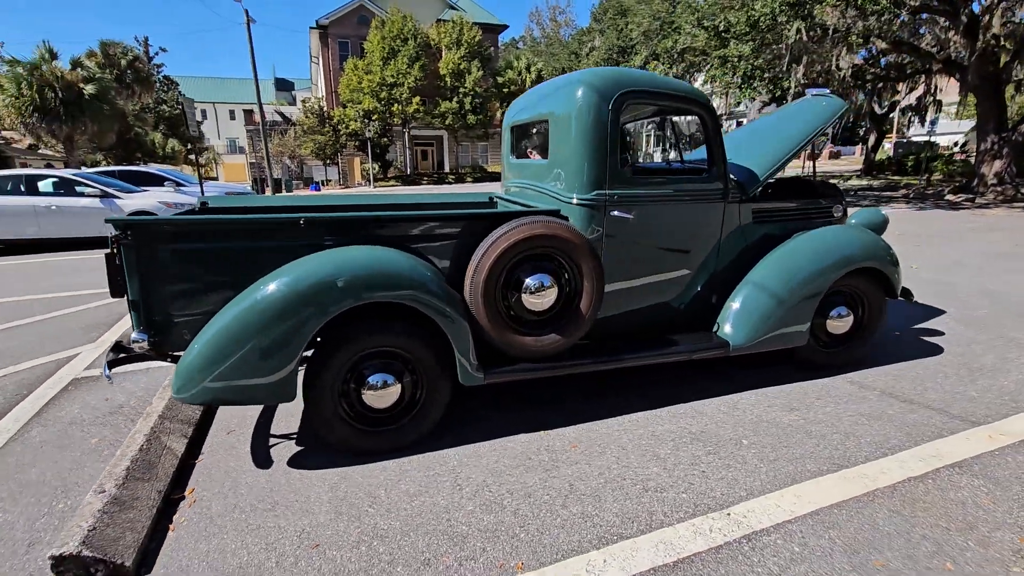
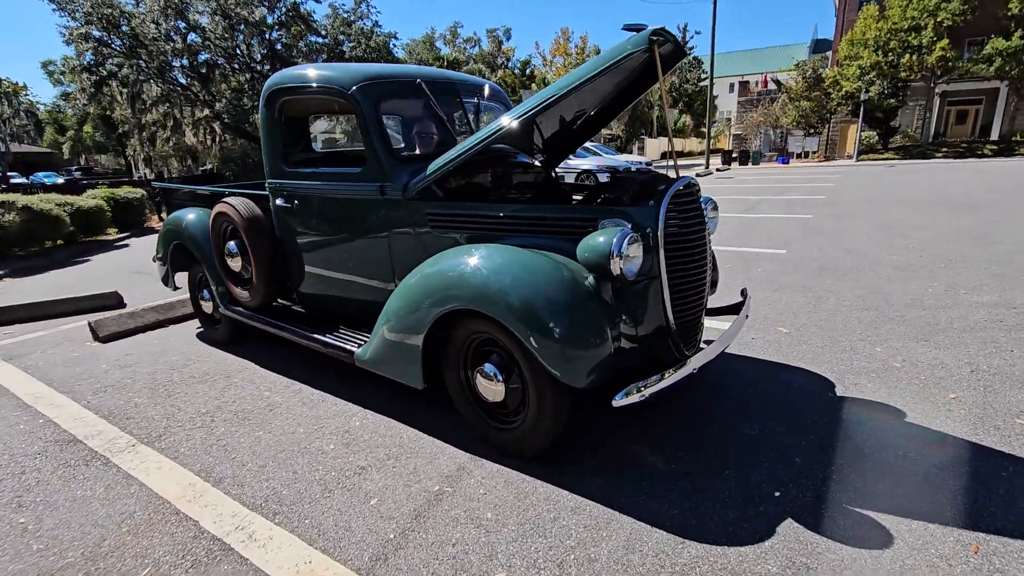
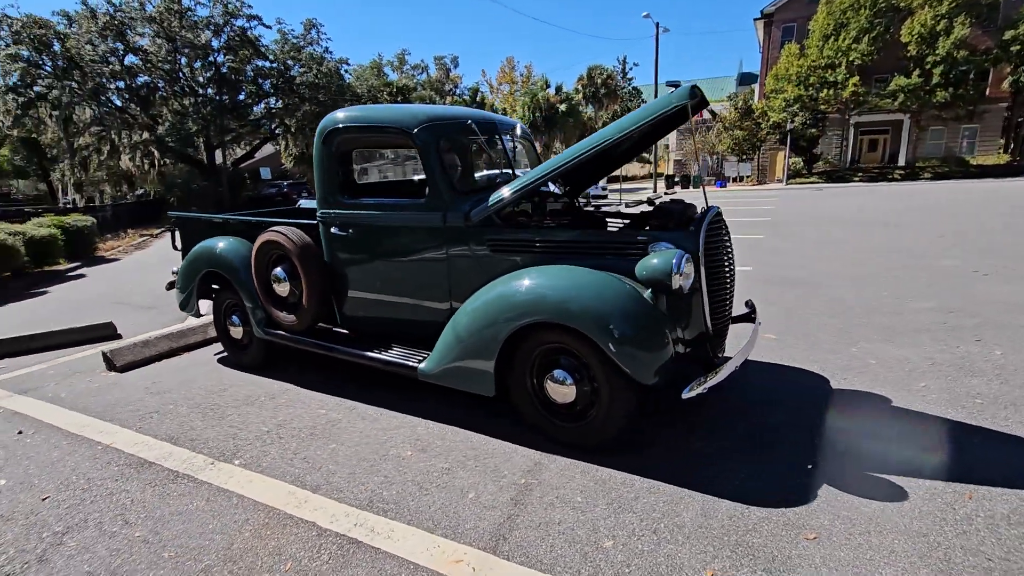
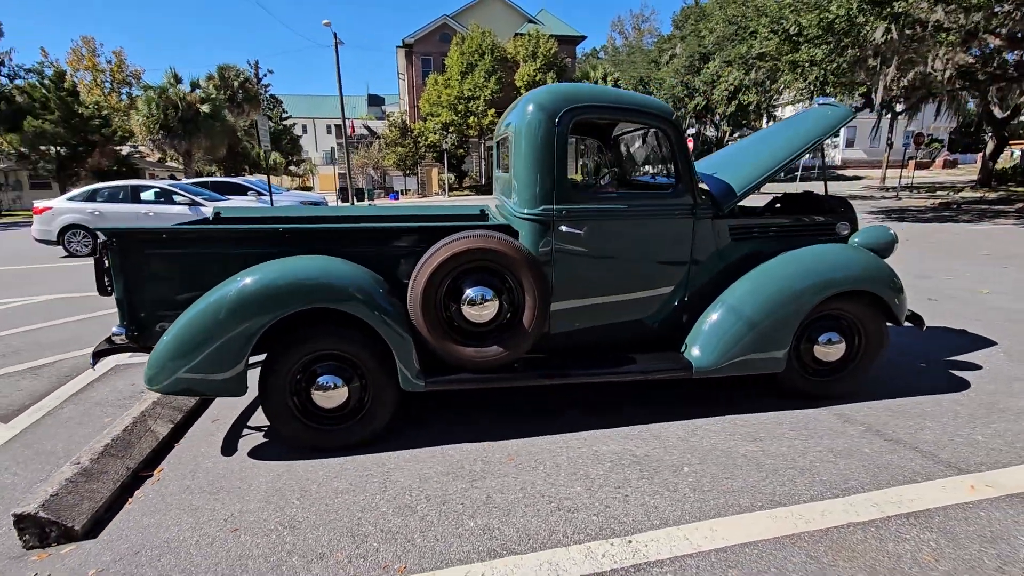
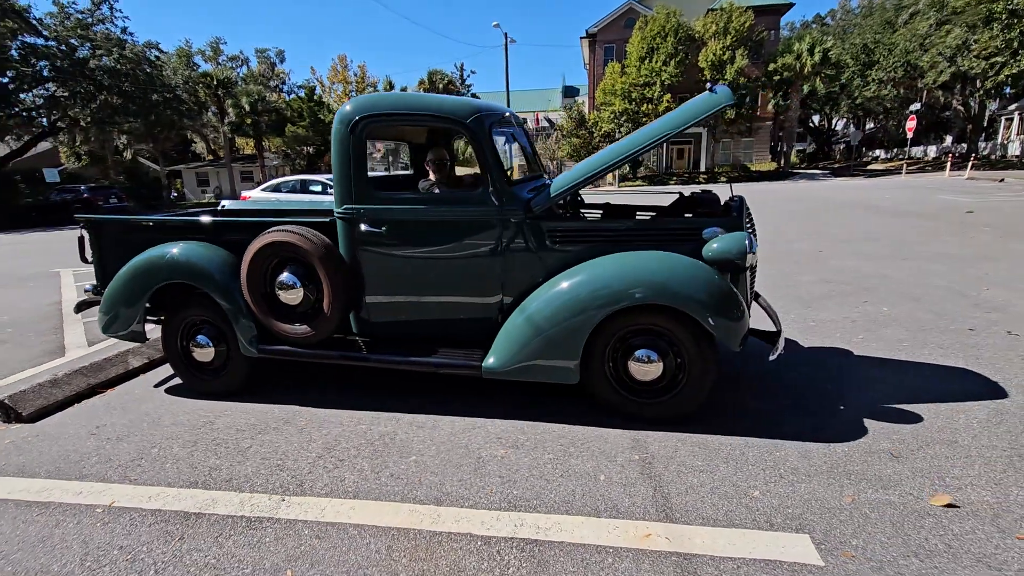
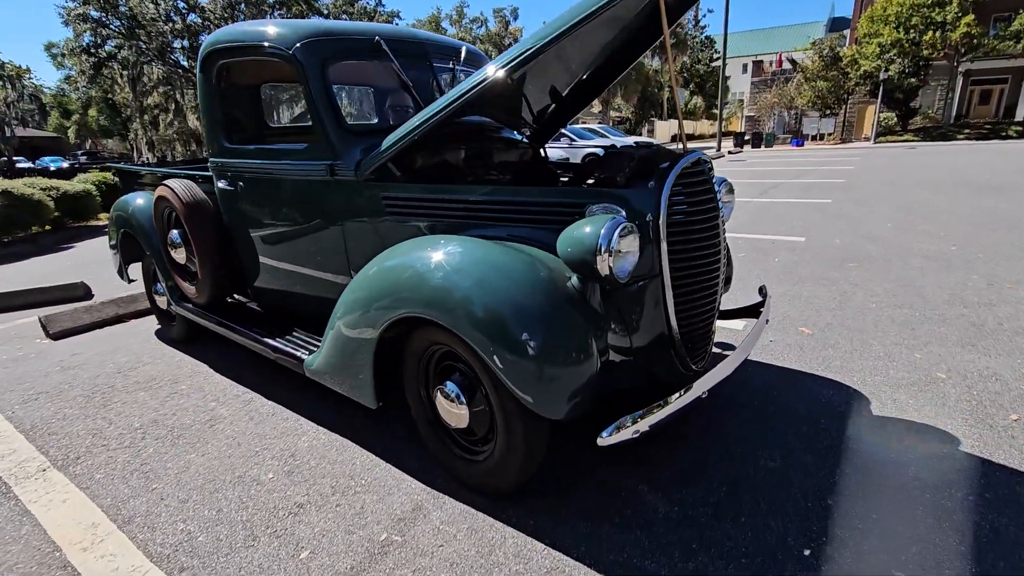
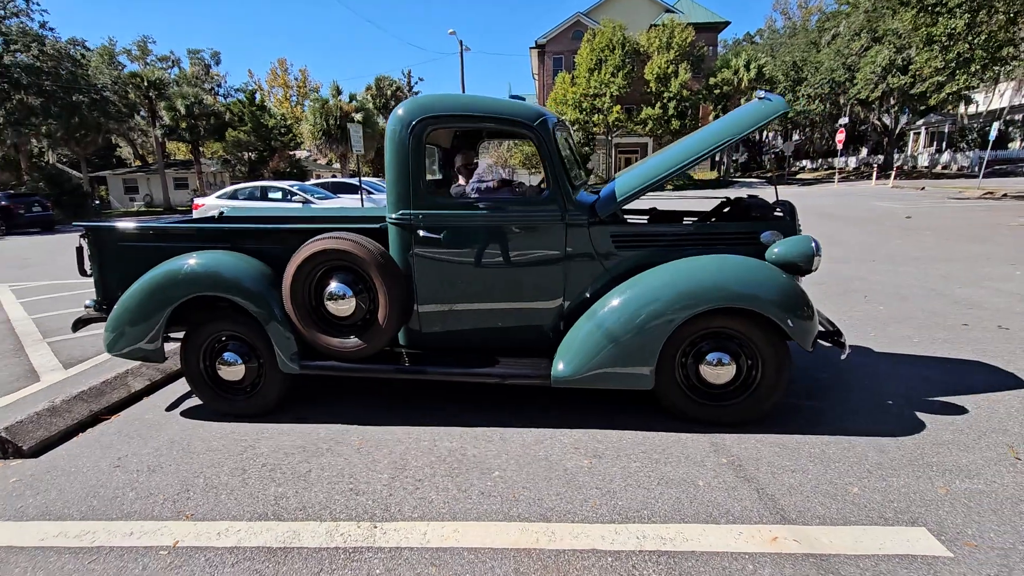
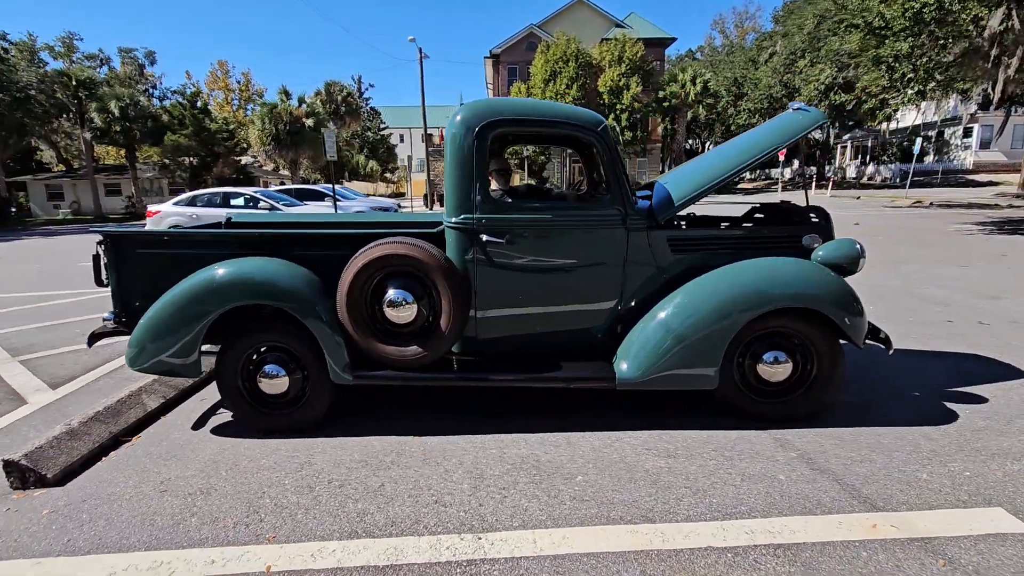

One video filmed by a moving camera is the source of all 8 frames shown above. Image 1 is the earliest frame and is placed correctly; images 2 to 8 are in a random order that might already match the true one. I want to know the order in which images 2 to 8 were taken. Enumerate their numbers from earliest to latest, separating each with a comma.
4, 8, 7, 5, 3, 2, 6
